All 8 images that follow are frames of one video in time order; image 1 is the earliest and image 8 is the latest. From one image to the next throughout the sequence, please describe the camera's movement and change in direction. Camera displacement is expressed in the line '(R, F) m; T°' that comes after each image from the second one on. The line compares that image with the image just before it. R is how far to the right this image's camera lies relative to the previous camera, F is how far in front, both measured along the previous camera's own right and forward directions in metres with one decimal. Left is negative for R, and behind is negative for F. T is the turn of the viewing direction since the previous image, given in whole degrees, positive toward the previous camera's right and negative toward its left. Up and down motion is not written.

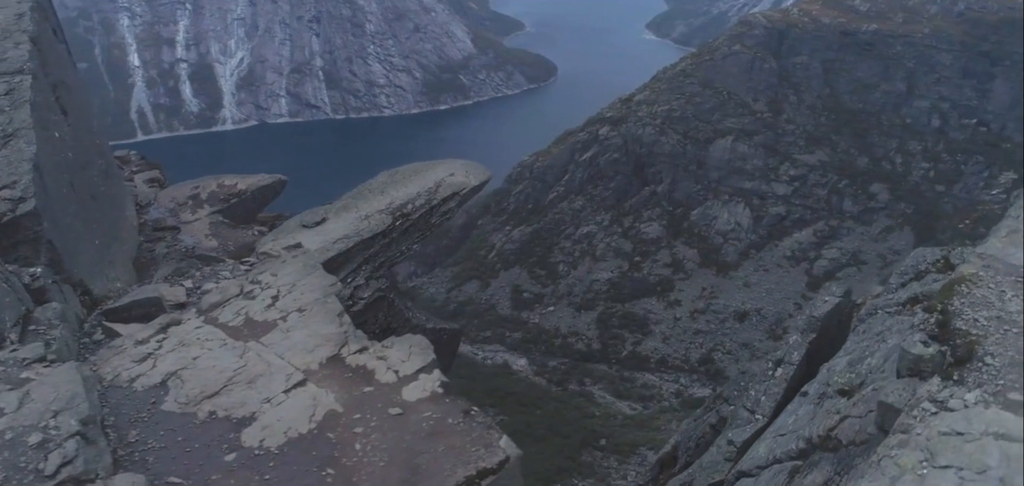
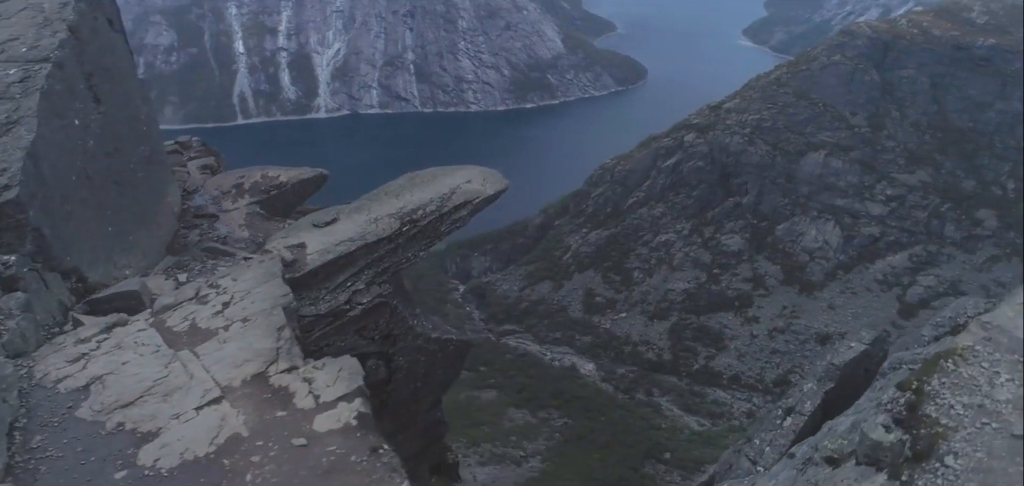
(+1.1, +0.5) m; -7°
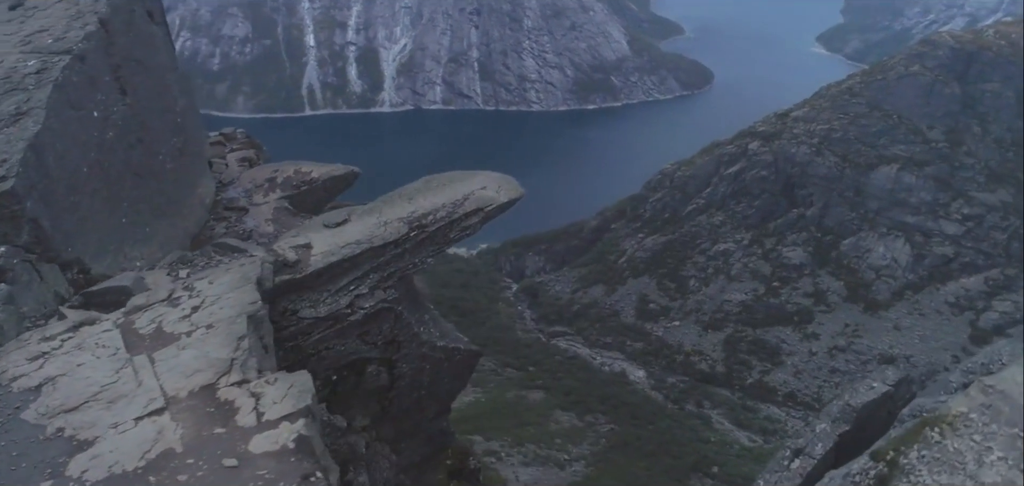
(+0.7, +0.4) m; -5°
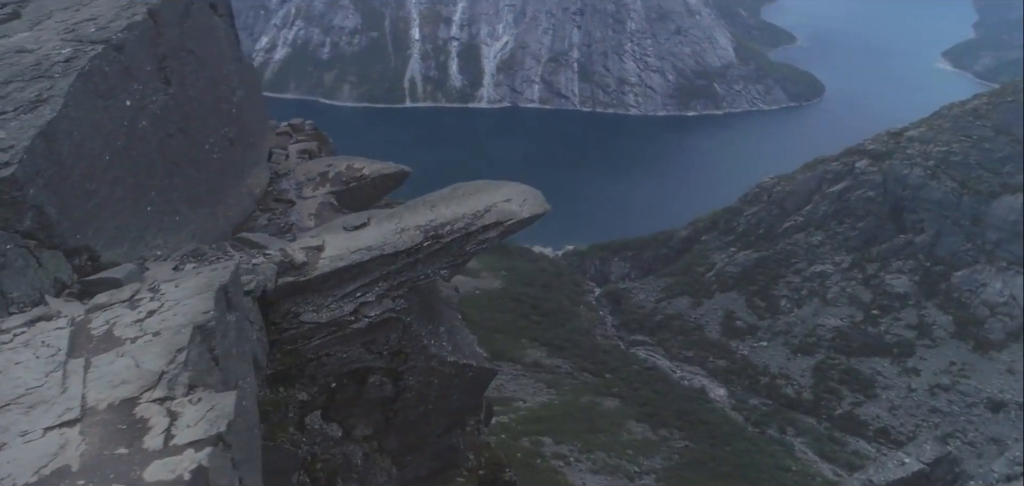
(+1.0, +0.6) m; -7°
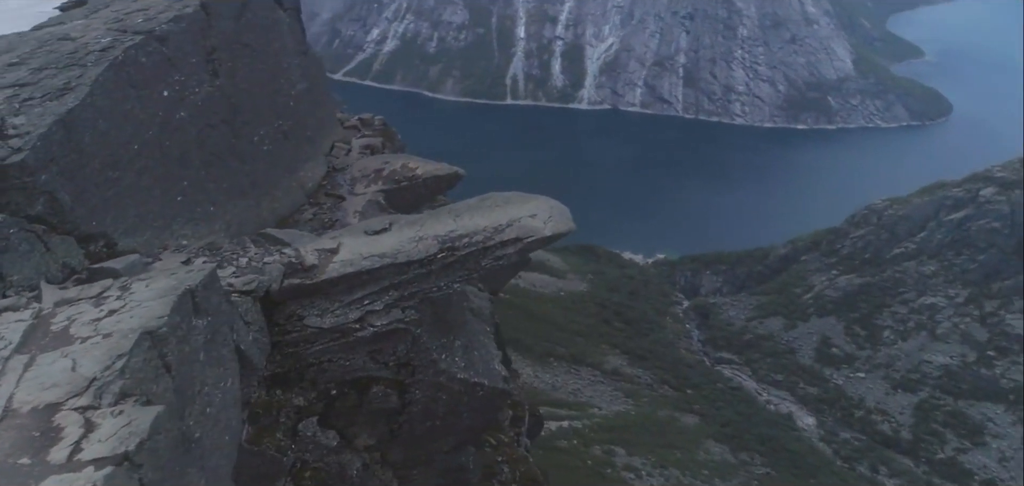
(+1.0, +0.6) m; -8°
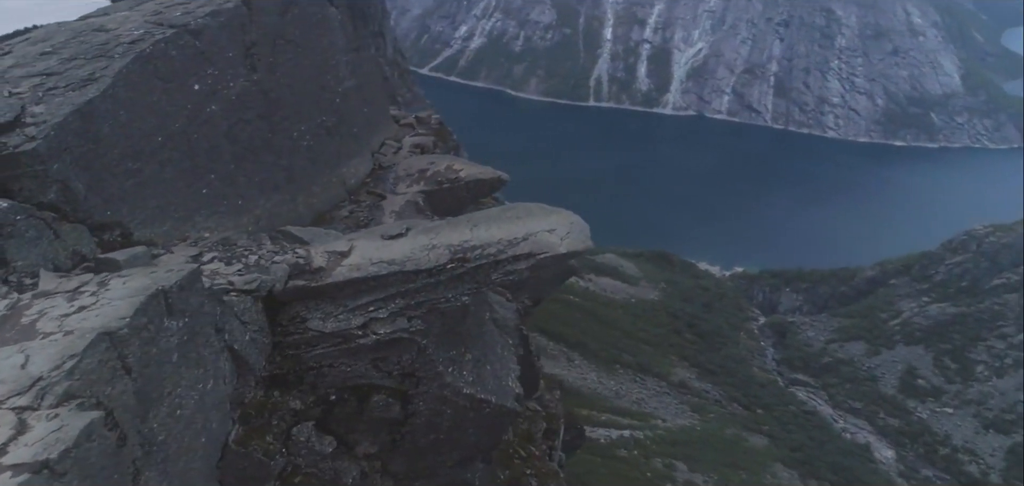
(+0.8, +0.5) m; -6°
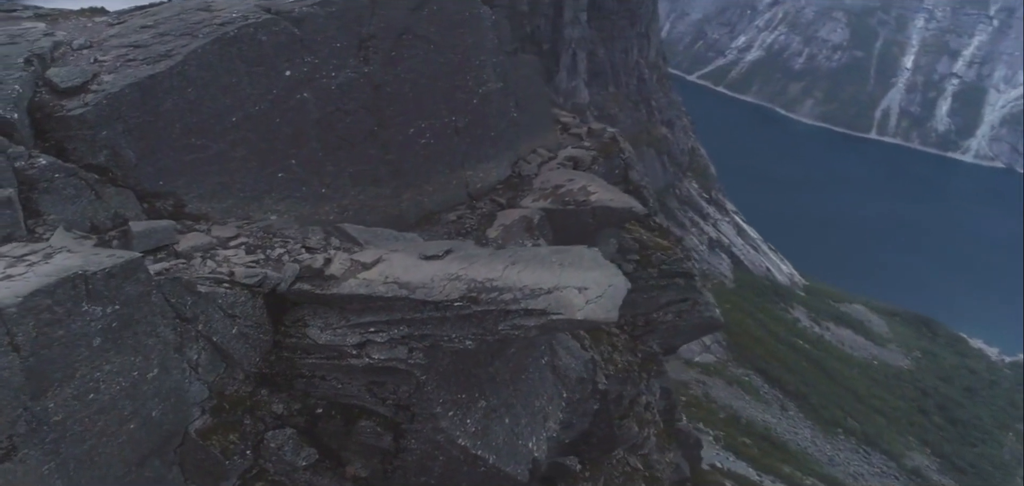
(+2.4, +1.6) m; -19°
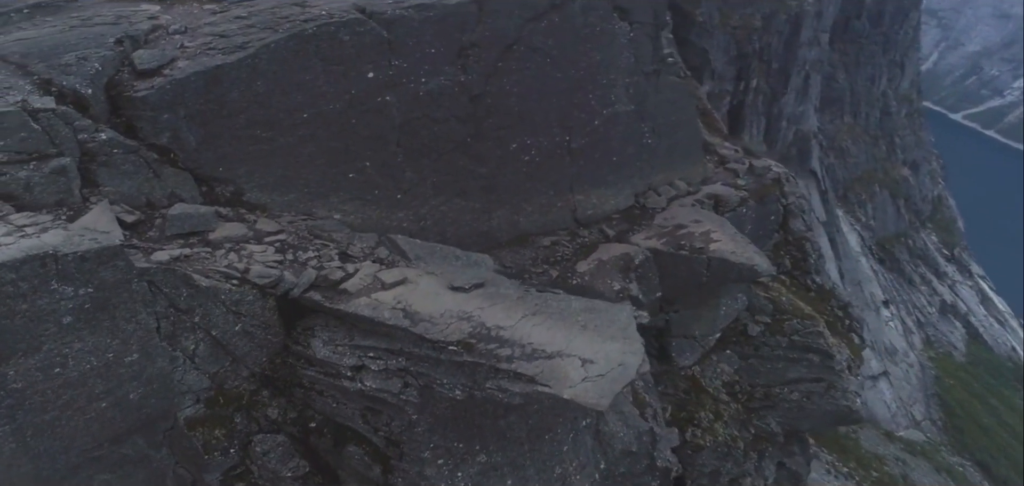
(+2.0, +1.3) m; -17°
